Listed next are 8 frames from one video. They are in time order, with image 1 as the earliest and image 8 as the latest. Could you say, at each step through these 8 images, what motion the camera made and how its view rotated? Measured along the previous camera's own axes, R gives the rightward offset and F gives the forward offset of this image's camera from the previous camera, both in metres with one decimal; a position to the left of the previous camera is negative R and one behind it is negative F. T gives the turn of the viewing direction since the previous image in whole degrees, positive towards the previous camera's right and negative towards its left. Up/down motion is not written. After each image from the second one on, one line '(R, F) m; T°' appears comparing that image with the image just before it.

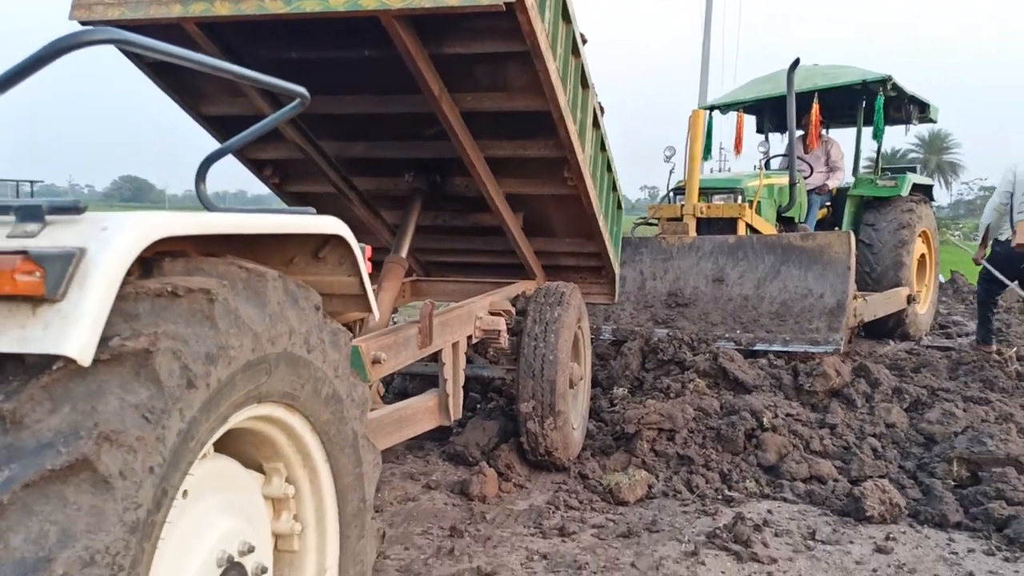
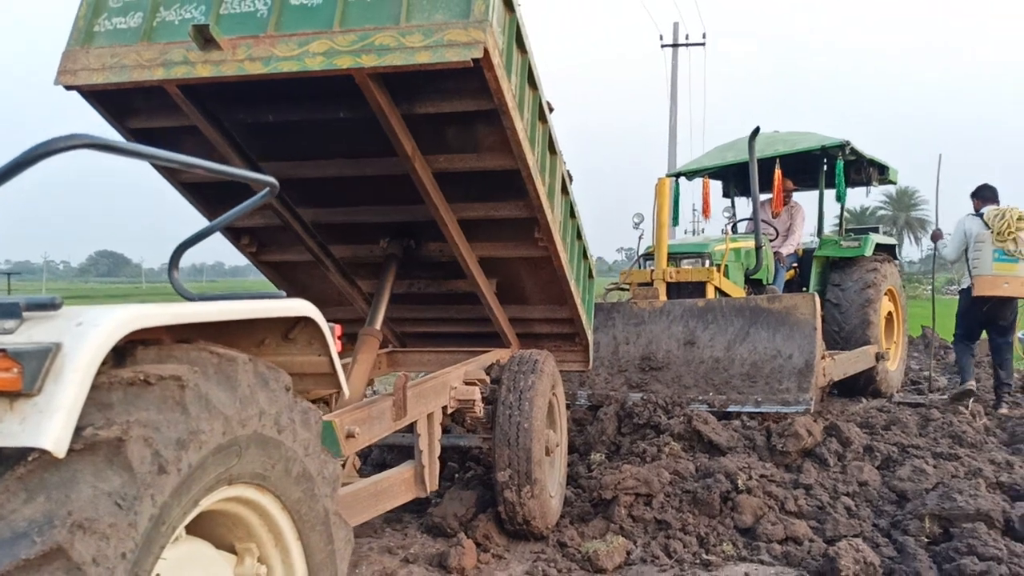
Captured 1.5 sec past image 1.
(0.0, -0.1) m; +1°
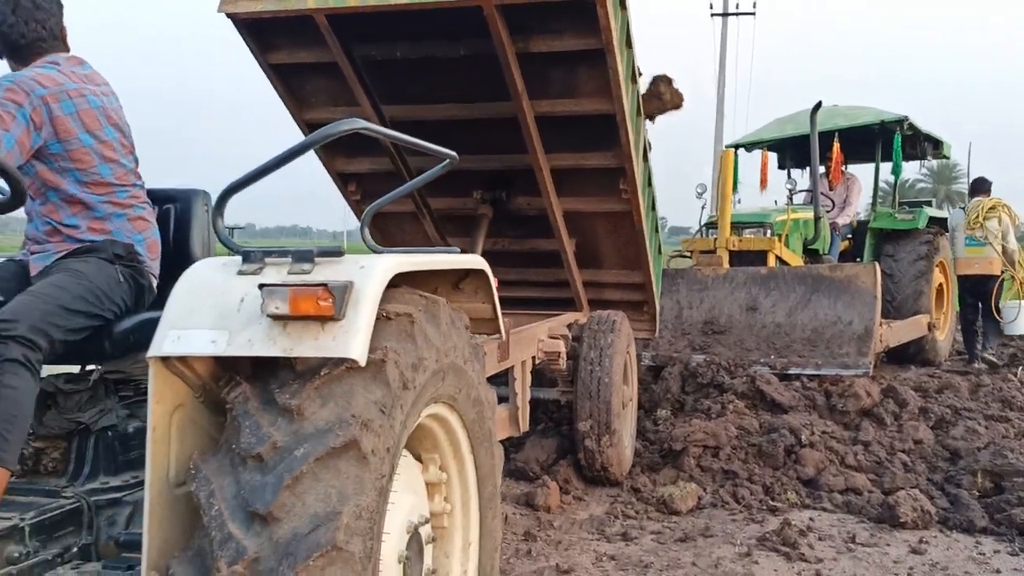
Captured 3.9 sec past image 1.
(-0.3, -0.4) m; -2°
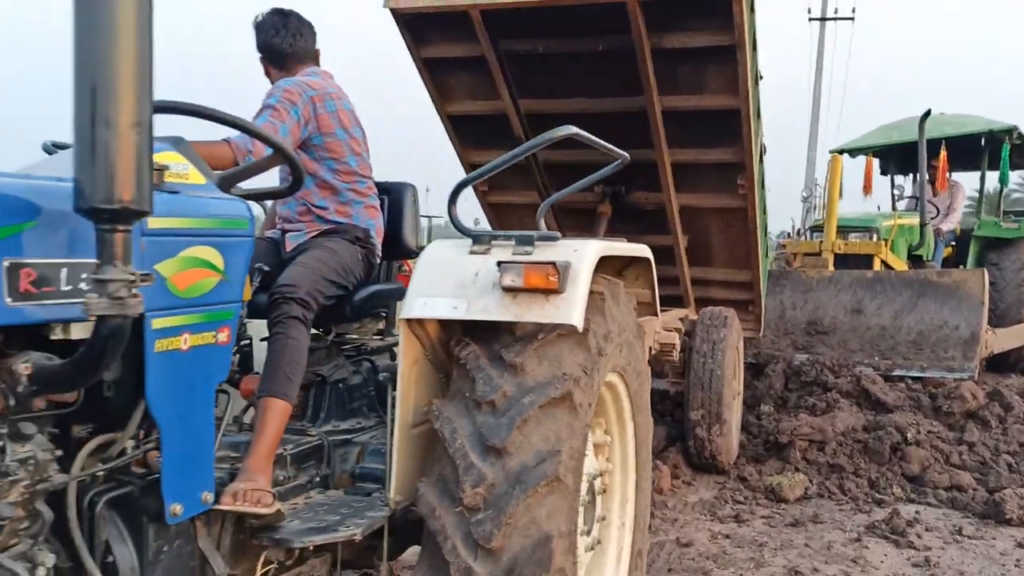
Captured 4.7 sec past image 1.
(-0.2, -0.3) m; -5°
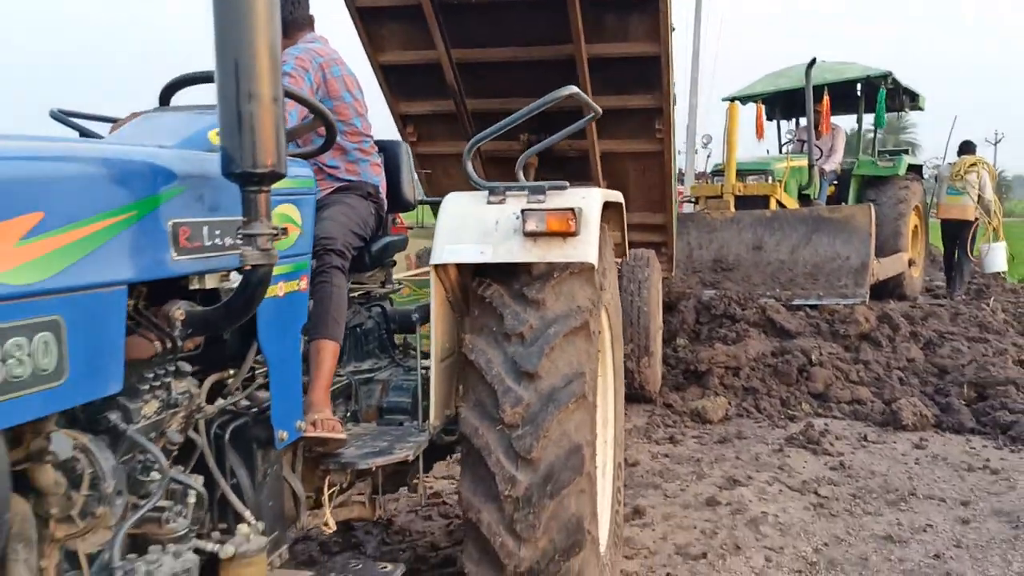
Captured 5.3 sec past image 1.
(-0.3, -0.2) m; +7°
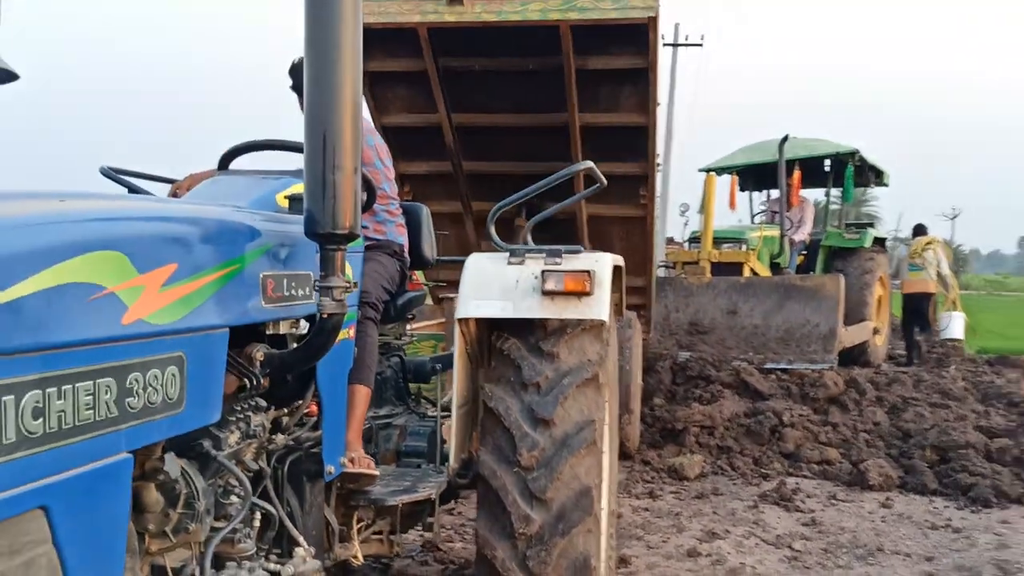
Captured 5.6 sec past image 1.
(-0.1, -0.2) m; +2°
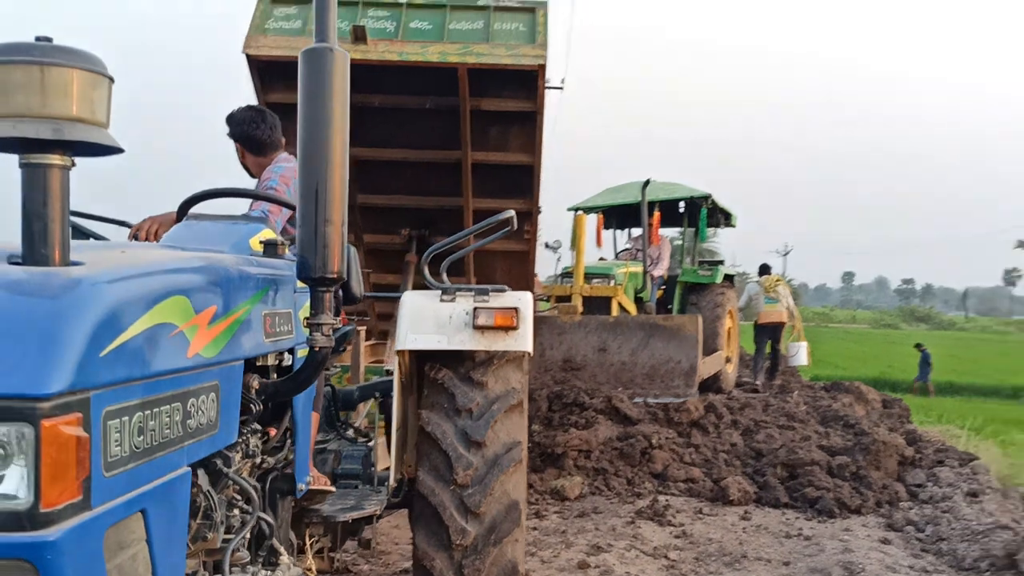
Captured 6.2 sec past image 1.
(-0.2, -0.3) m; +9°
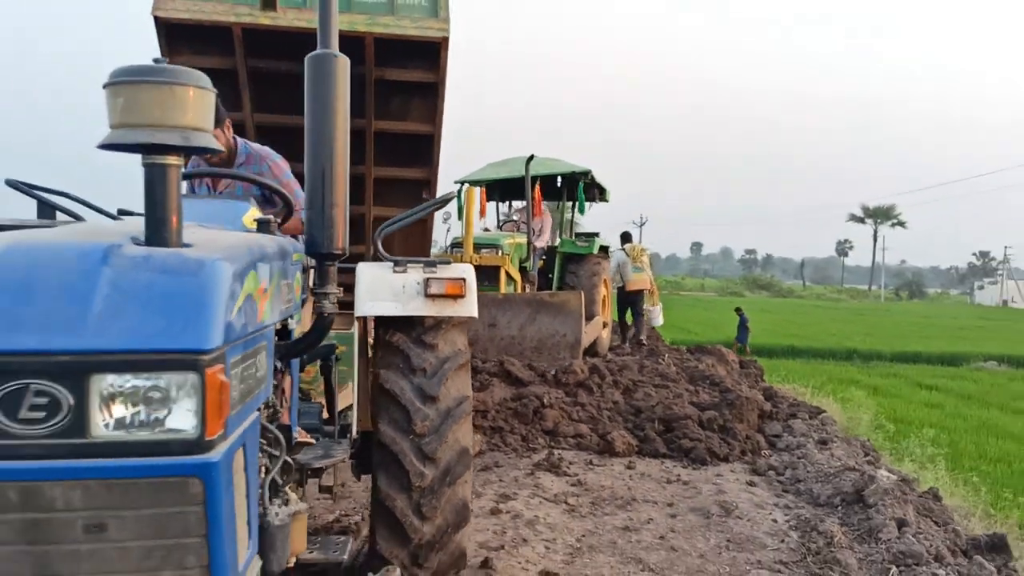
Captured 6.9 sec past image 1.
(-0.3, -0.3) m; +9°
